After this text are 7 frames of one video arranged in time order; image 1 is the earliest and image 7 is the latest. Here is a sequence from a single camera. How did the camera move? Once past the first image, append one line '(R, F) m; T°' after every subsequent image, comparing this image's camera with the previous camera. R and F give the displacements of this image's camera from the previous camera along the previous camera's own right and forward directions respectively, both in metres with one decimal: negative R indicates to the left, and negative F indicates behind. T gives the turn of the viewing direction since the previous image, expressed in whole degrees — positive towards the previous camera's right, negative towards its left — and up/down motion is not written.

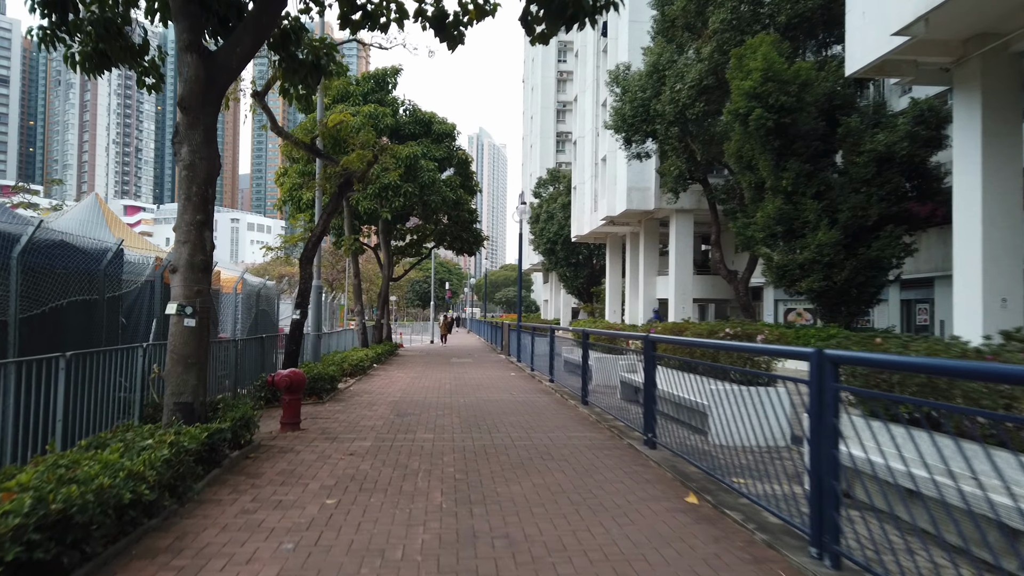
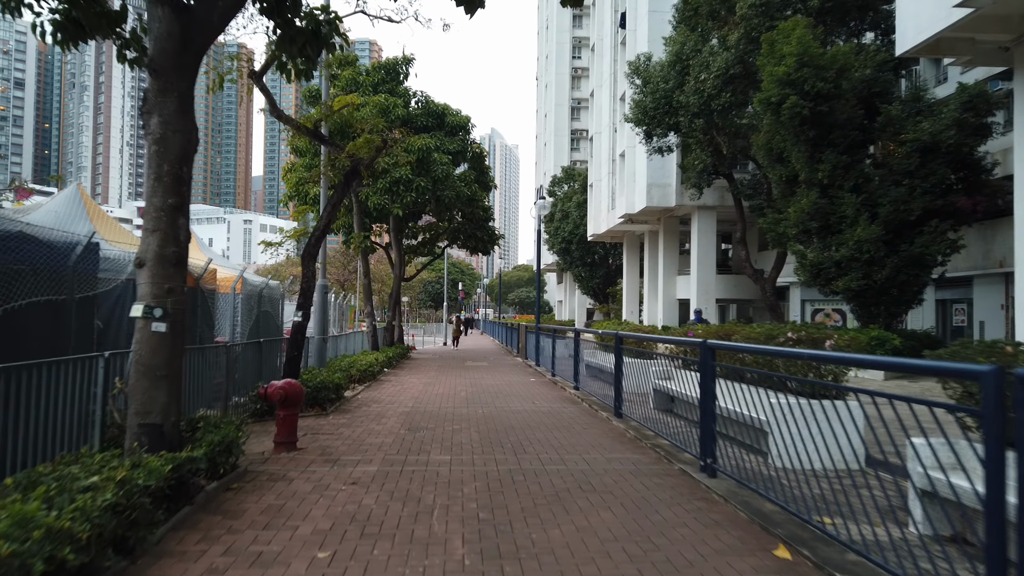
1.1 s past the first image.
(-0.1, +1.0) m; -1°
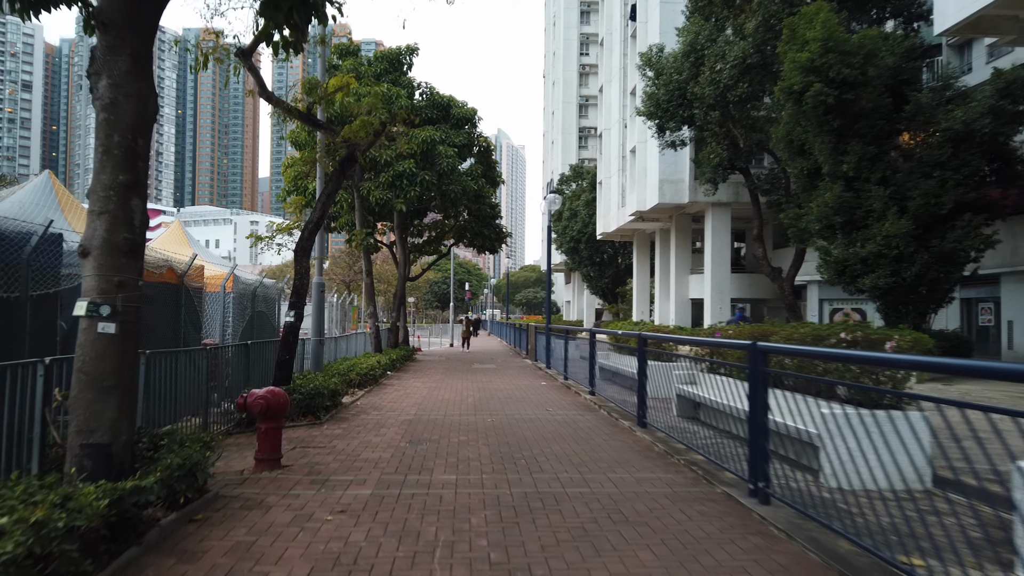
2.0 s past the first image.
(-0.1, +0.8) m; -1°
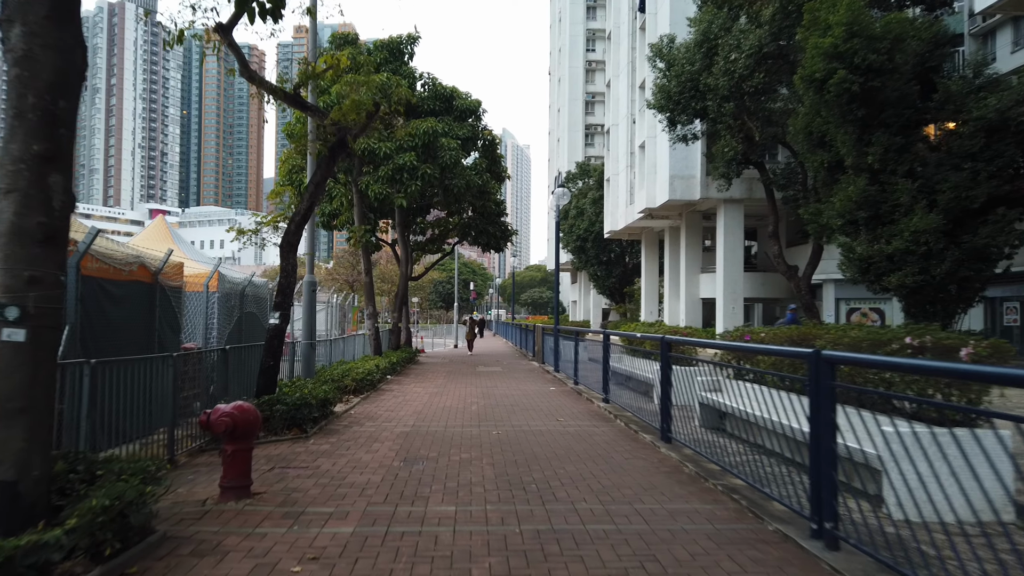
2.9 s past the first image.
(0.0, +0.8) m; 0°
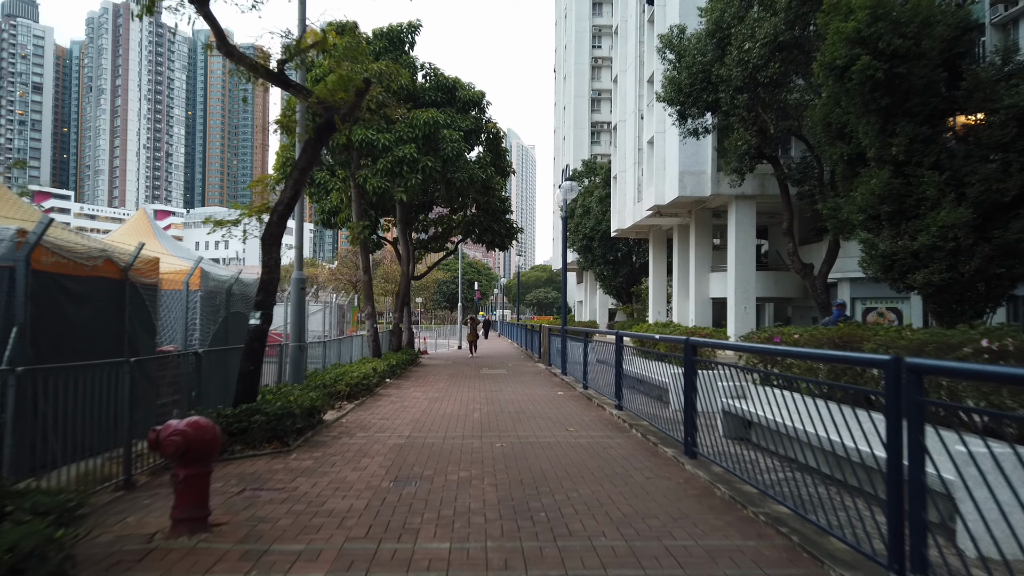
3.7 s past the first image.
(0.0, +0.7) m; 0°
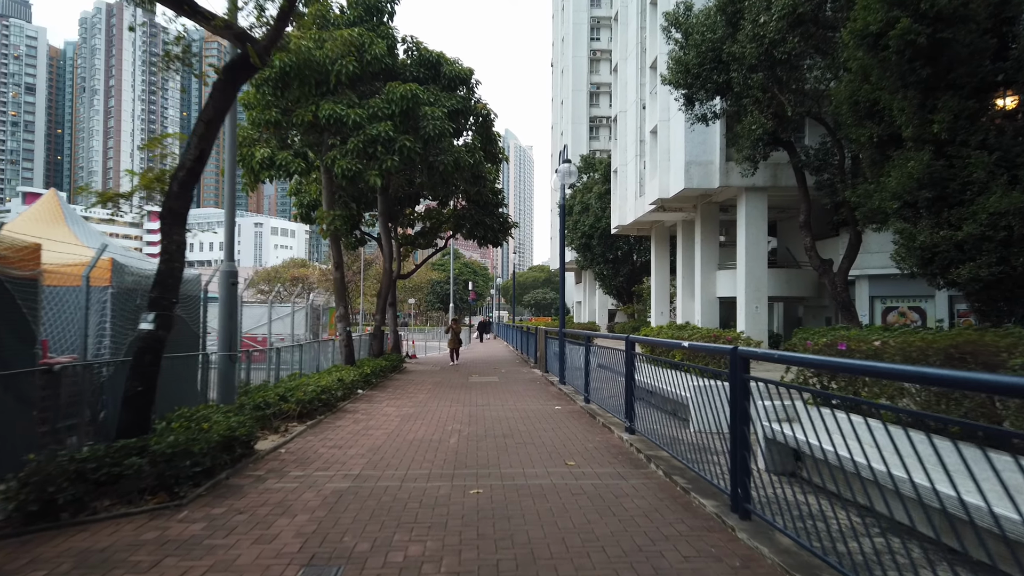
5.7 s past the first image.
(+0.1, +1.7) m; 0°
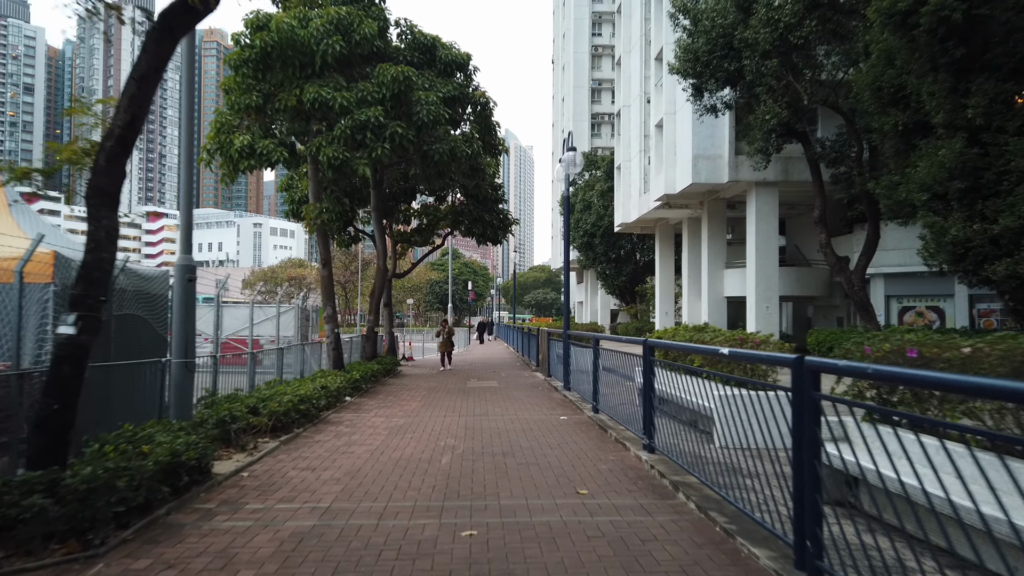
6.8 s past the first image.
(0.0, +0.9) m; 0°
